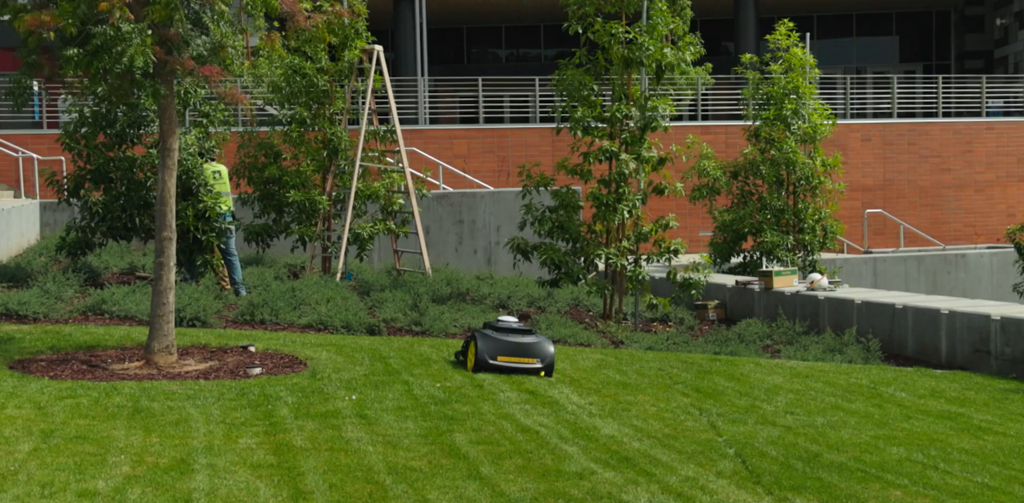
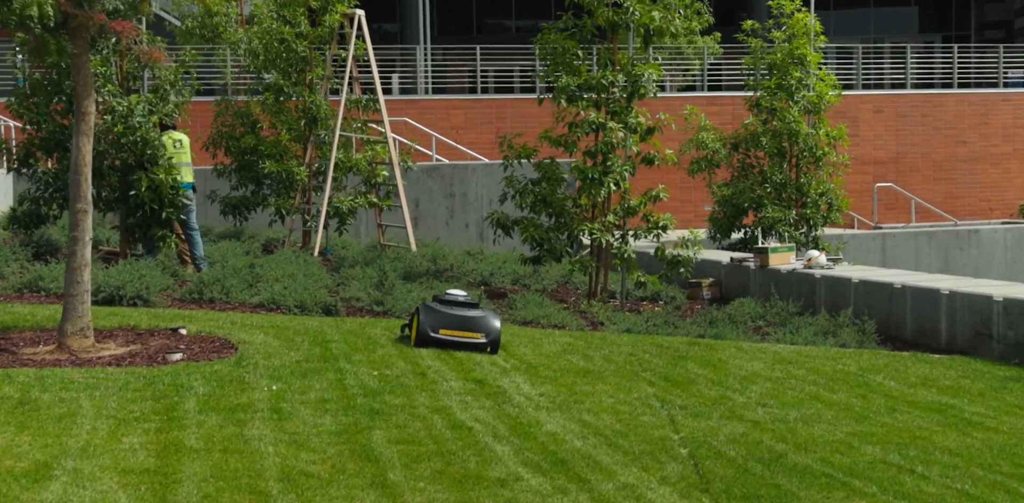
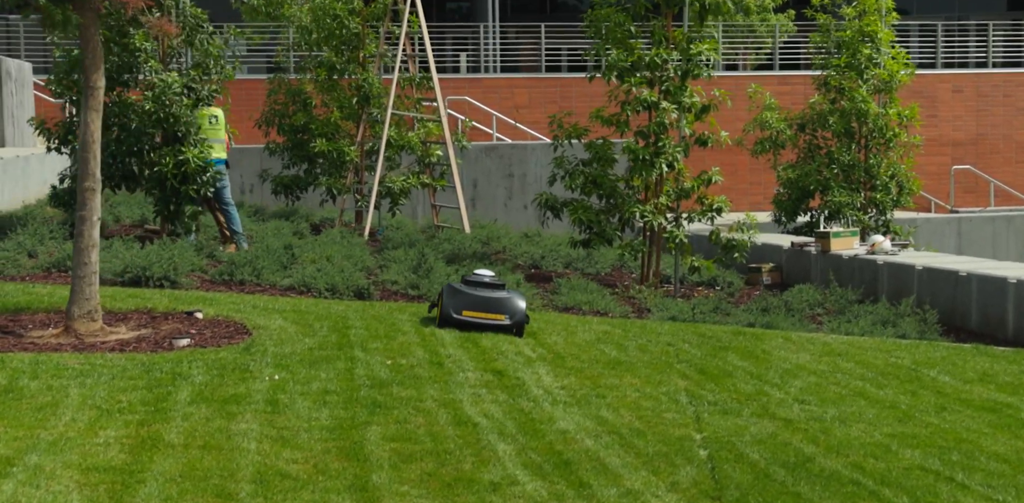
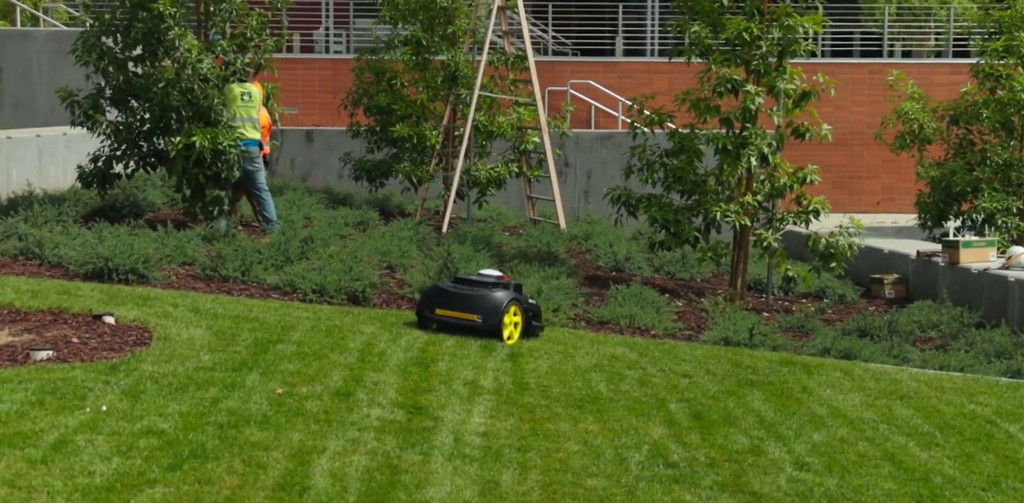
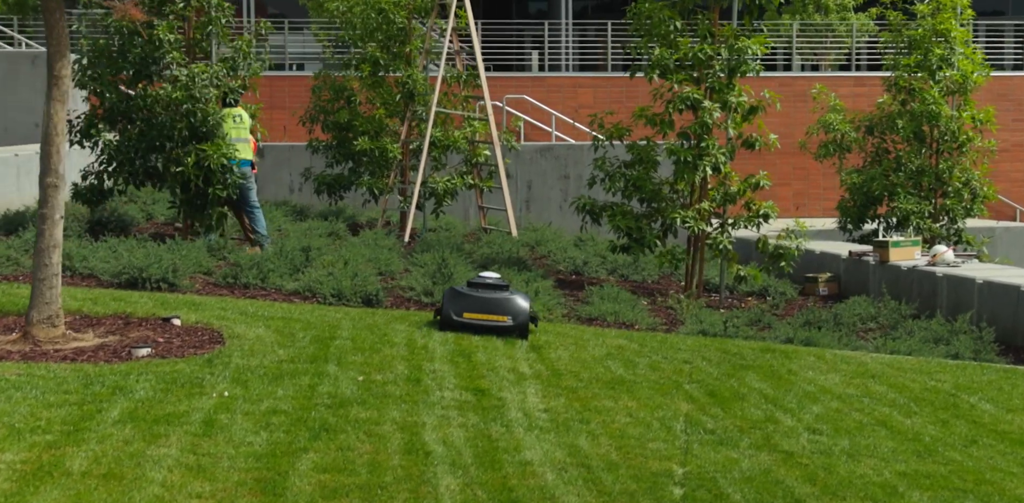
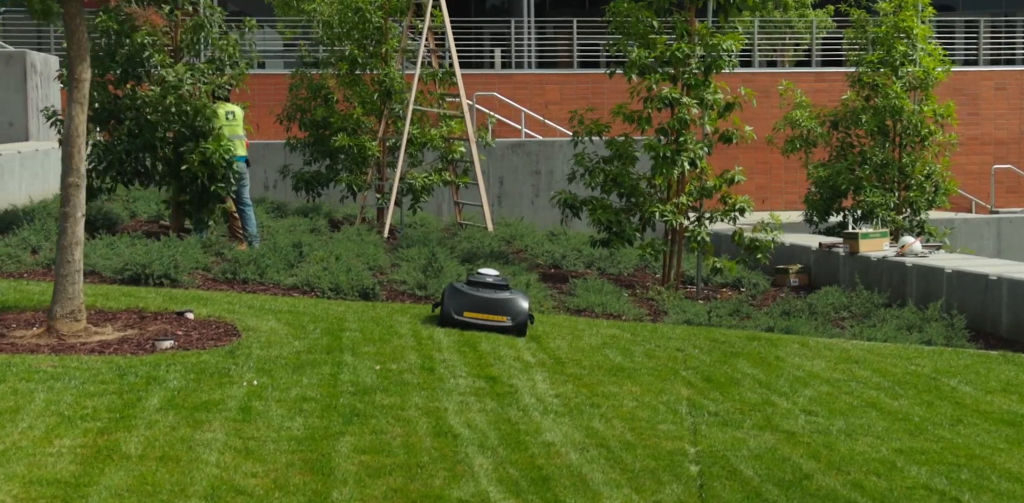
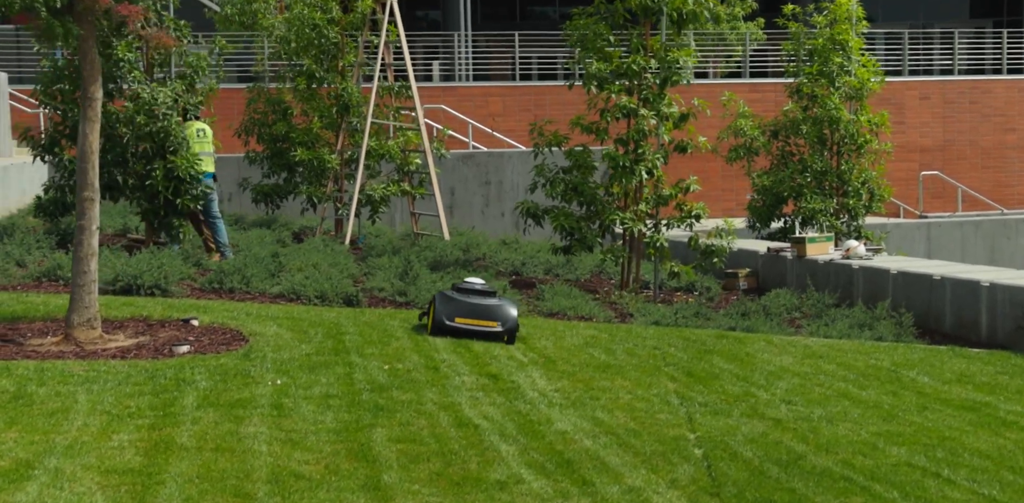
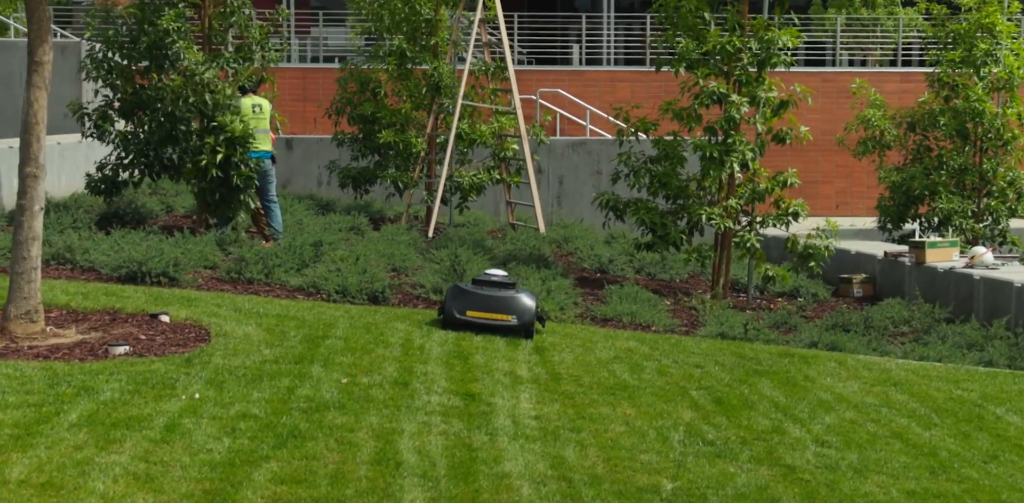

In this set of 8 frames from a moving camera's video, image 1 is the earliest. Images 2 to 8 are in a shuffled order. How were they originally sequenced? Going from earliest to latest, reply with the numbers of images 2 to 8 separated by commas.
2, 7, 3, 6, 5, 8, 4
